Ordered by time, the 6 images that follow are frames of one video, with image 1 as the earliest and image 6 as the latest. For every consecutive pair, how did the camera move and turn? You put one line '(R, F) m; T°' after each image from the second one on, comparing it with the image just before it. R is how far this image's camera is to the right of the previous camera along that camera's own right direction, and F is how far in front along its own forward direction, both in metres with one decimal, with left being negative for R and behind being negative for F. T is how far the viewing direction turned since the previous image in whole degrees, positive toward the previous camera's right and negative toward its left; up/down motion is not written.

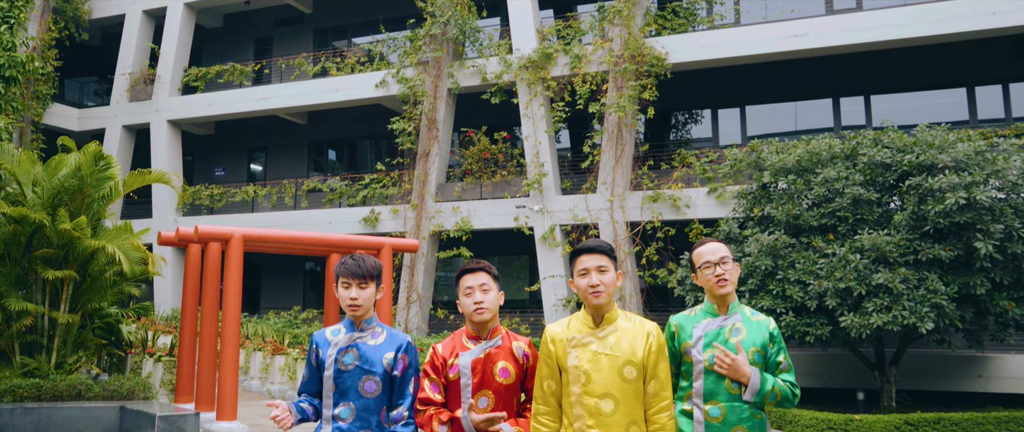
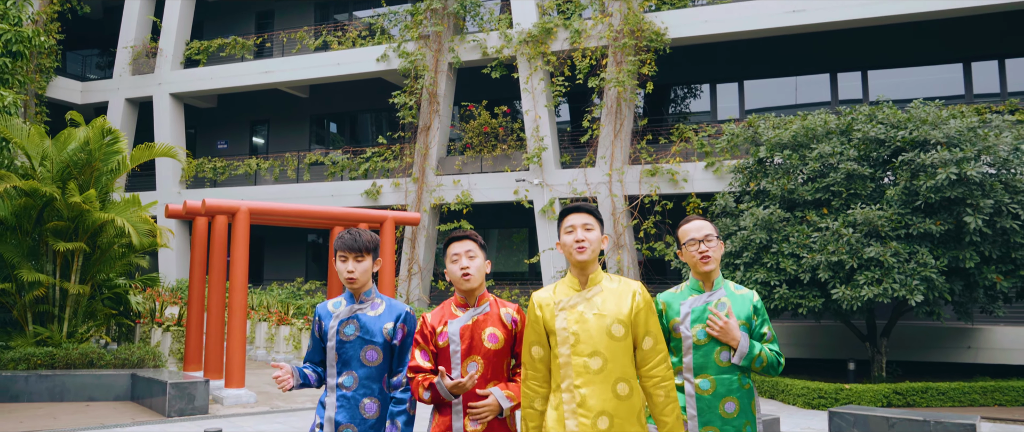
(0.0, -0.2) m; 0°
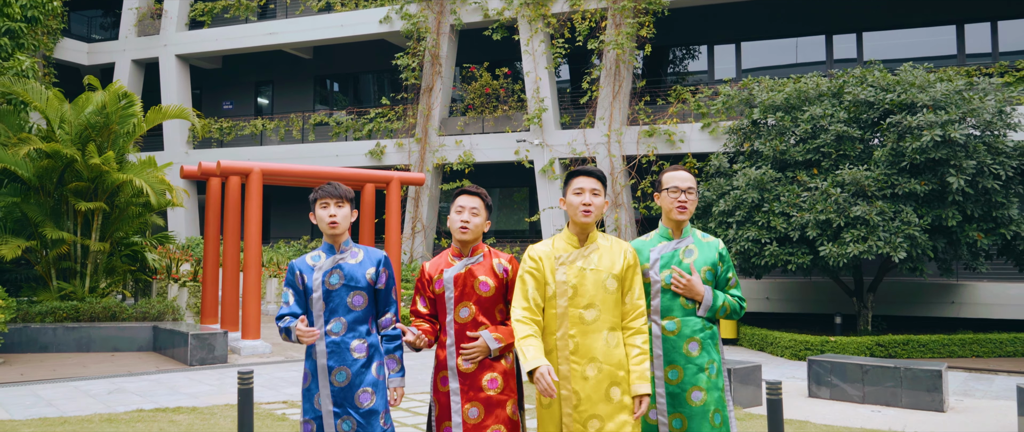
(0.0, -0.4) m; 0°
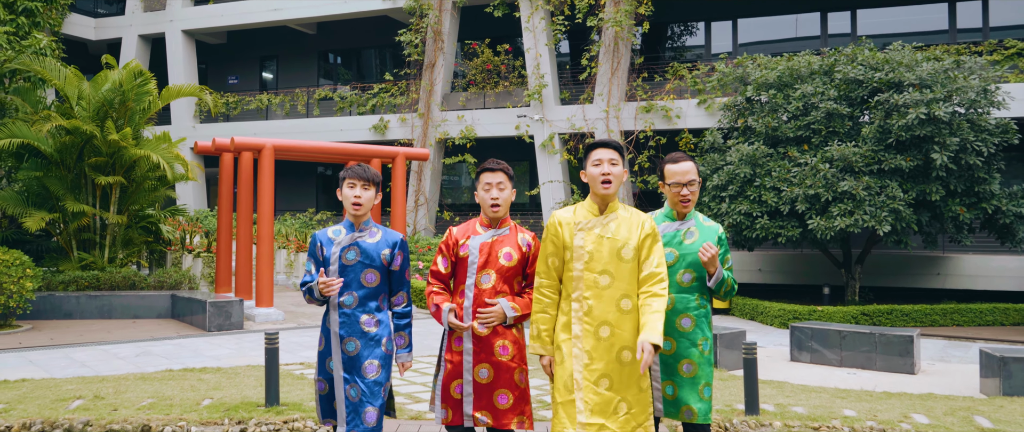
(0.0, -0.4) m; 0°
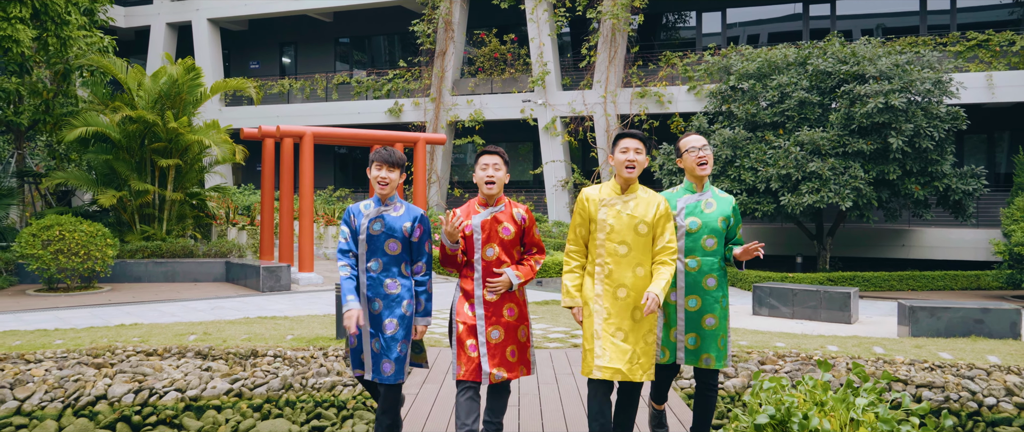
(-0.1, -1.3) m; 0°
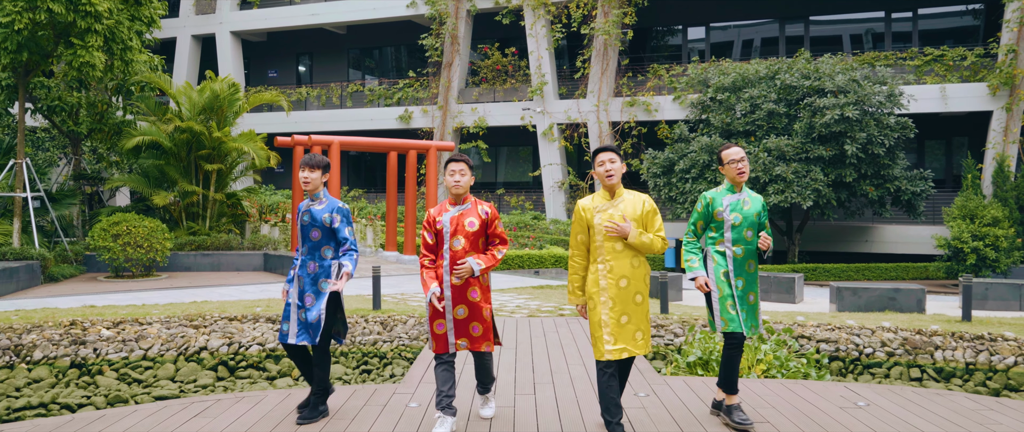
(0.0, -1.4) m; 0°
